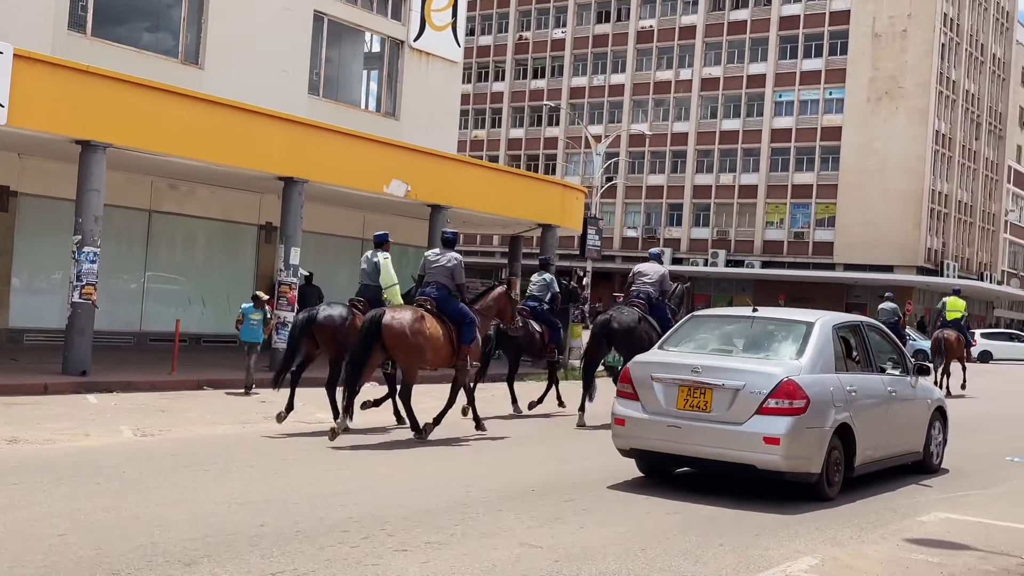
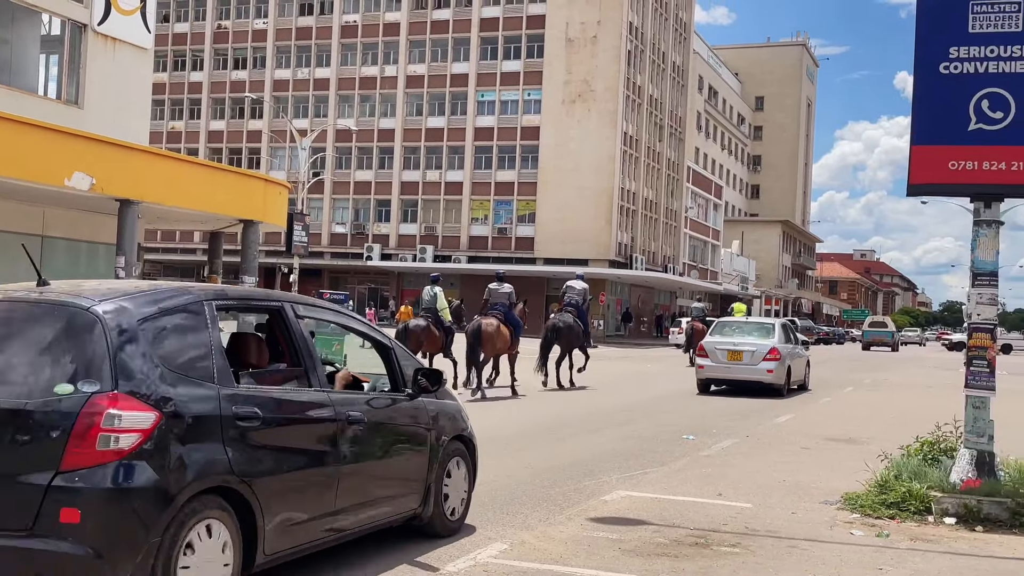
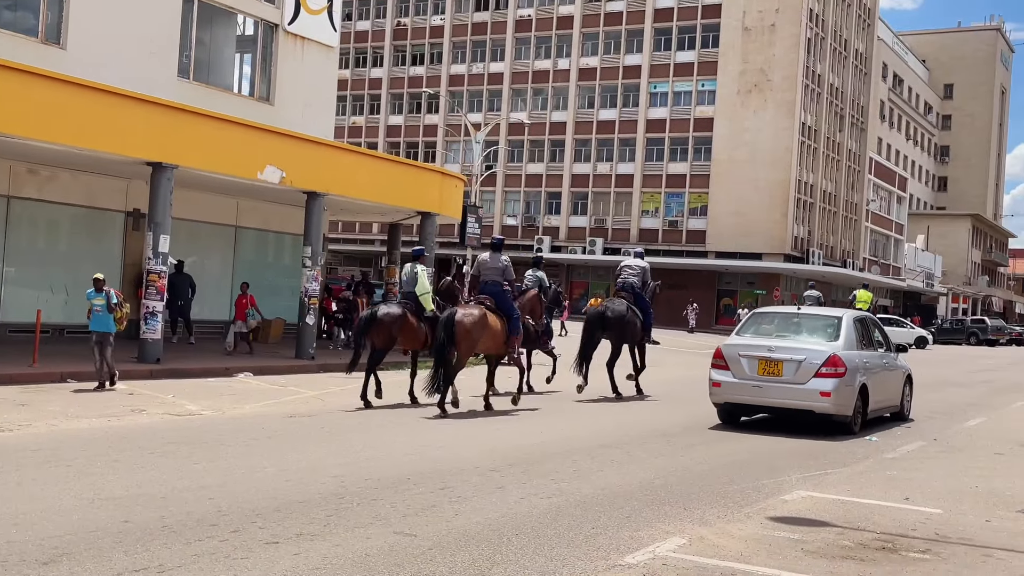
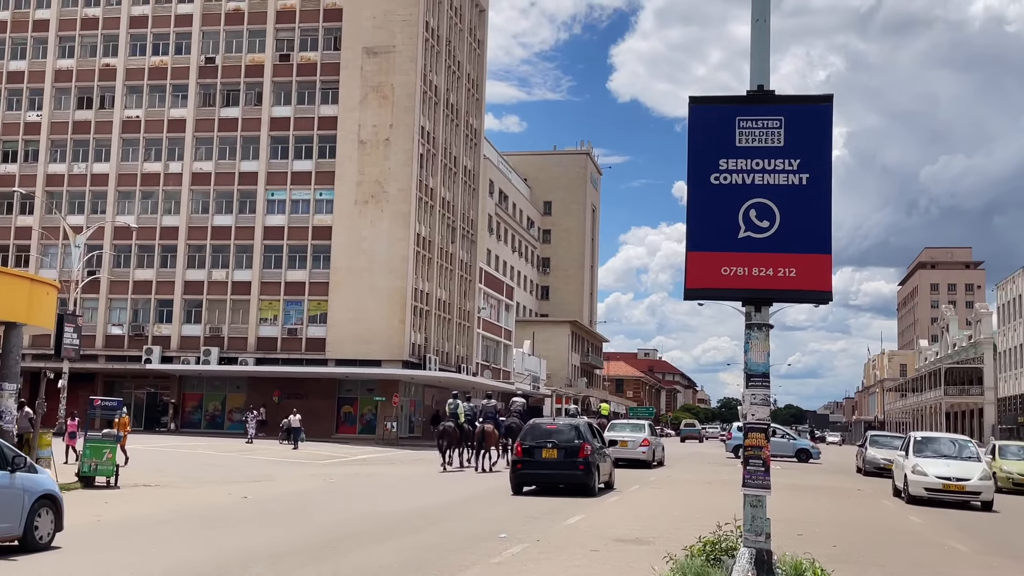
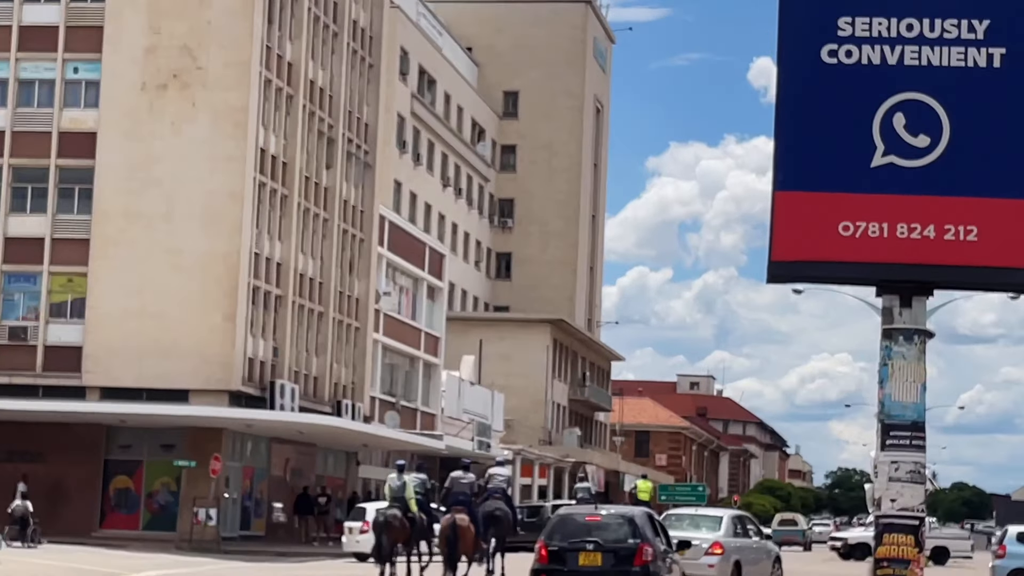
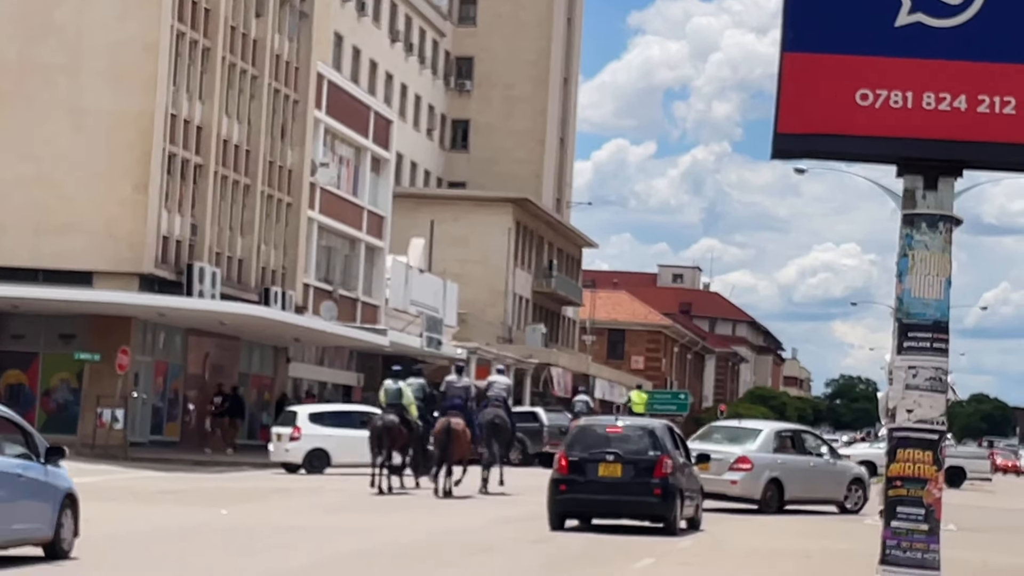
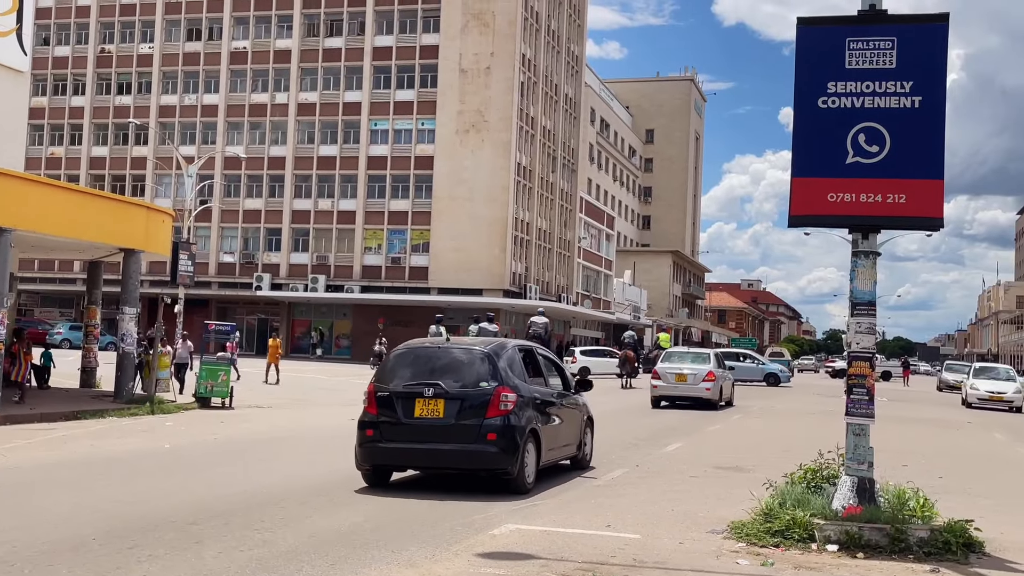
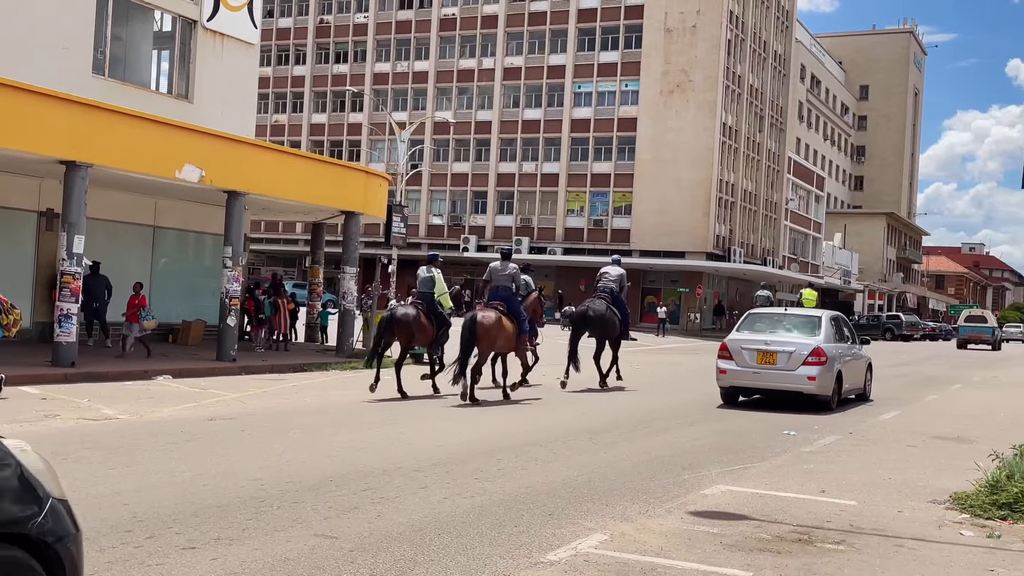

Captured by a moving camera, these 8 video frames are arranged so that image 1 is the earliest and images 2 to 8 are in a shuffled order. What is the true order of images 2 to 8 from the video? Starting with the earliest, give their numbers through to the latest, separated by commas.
3, 8, 2, 7, 4, 5, 6
